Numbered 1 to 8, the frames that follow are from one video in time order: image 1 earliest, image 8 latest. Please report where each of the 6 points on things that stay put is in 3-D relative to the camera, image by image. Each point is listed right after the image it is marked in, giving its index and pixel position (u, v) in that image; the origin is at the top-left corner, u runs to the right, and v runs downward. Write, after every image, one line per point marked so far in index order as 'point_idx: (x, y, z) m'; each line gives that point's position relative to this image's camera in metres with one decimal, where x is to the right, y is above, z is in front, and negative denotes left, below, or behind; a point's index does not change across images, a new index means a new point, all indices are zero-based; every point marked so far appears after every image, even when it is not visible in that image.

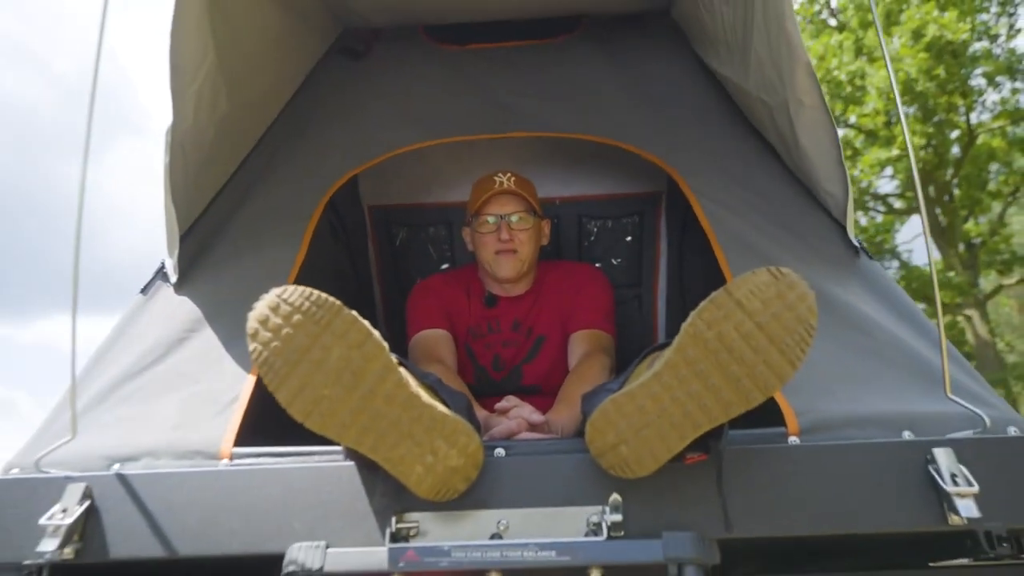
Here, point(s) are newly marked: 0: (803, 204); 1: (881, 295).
0: (+0.8, +0.2, +2.1) m
1: (+1.0, 0.0, +1.9) m
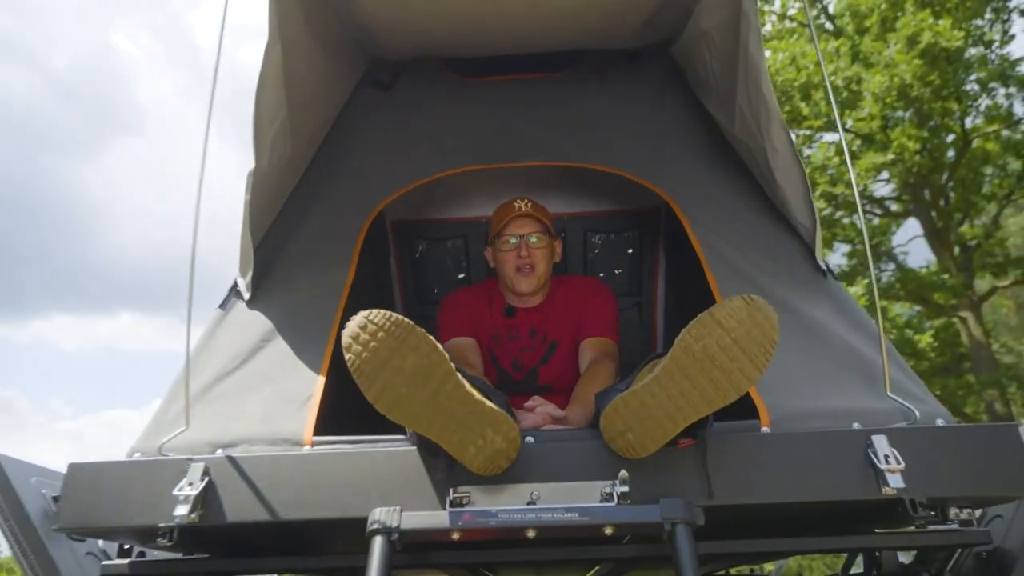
0: (+0.9, +0.2, +2.4) m
1: (+1.0, -0.1, +2.2) m
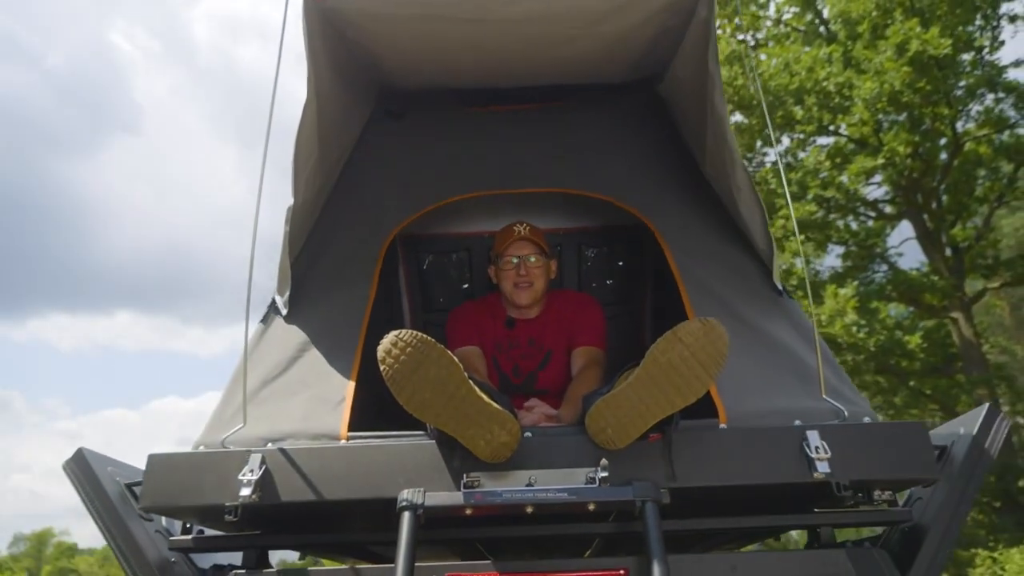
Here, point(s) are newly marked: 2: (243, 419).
0: (+0.9, +0.1, +2.7) m
1: (+1.0, -0.1, +2.6) m
2: (-0.9, -0.4, +2.3) m
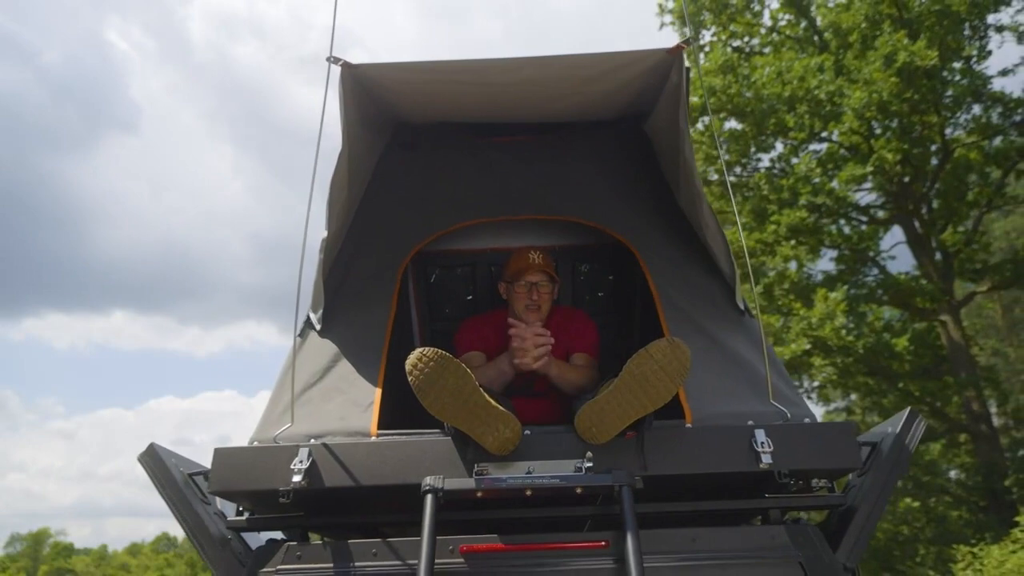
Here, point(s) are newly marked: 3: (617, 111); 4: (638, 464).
0: (+0.9, 0.0, +3.2) m
1: (+1.0, -0.2, +3.0) m
2: (-0.8, -0.5, +2.7) m
3: (+0.5, +0.9, +3.7) m
4: (+0.4, -0.6, +2.4) m
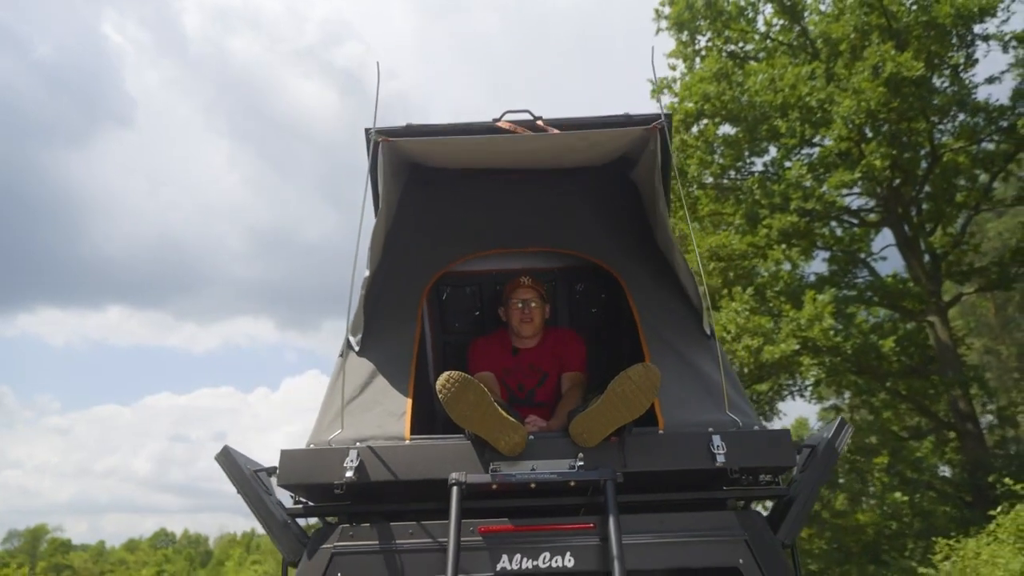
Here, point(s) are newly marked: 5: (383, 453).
0: (+0.9, -0.1, +3.8) m
1: (+1.1, -0.4, +3.6) m
2: (-0.8, -0.6, +3.3) m
3: (+0.6, +0.8, +4.3) m
4: (+0.5, -0.7, +3.0) m
5: (-0.6, -0.7, +3.0) m
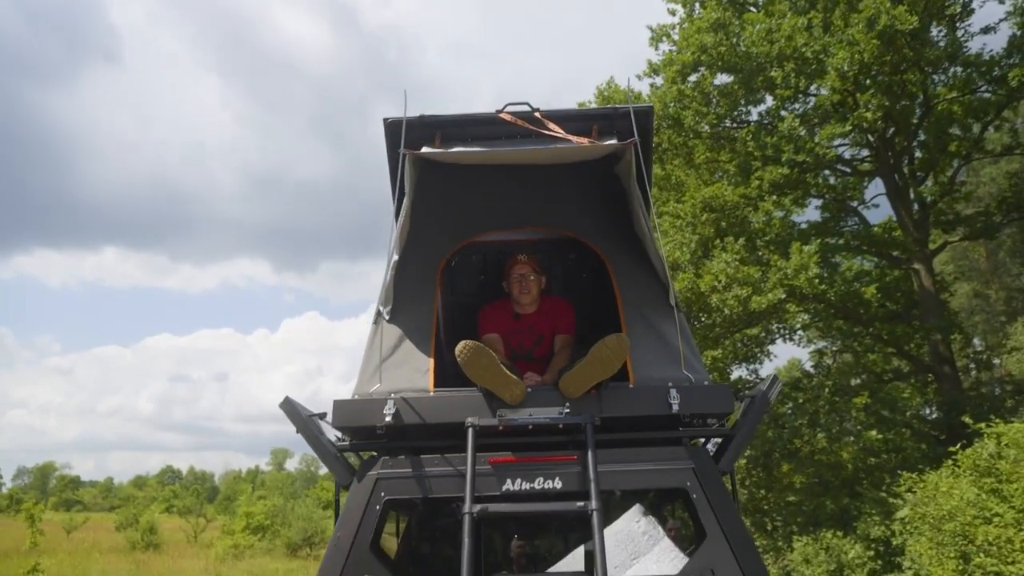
0: (+0.9, 0.0, +4.5) m
1: (+1.1, -0.2, +4.4) m
2: (-0.8, -0.5, +4.1) m
3: (+0.6, +1.0, +5.0) m
4: (+0.5, -0.7, +3.8) m
5: (-0.5, -0.6, +3.8) m
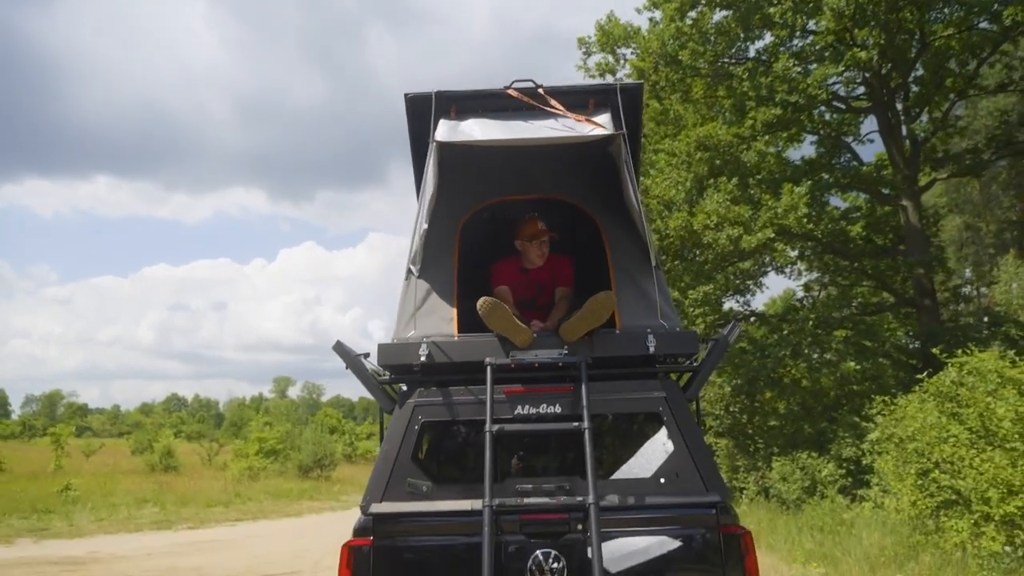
0: (+1.0, +0.3, +5.4) m
1: (+1.1, +0.1, +5.3) m
2: (-0.7, -0.3, +5.1) m
3: (+0.6, +1.3, +5.7) m
4: (+0.5, -0.4, +4.8) m
5: (-0.5, -0.4, +4.8) m
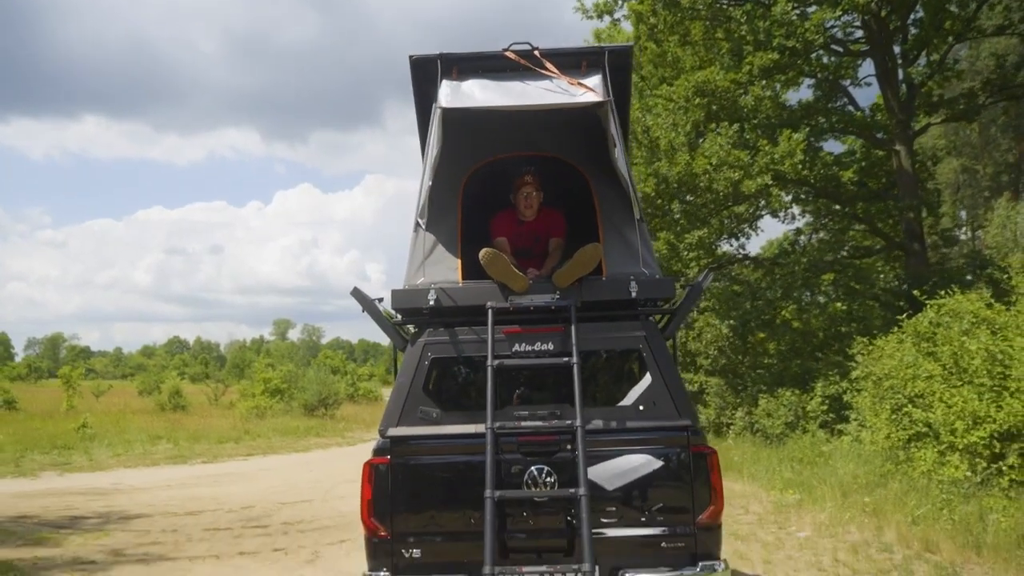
0: (+1.0, +0.8, +6.0) m
1: (+1.1, +0.5, +5.9) m
2: (-0.8, +0.1, +5.7) m
3: (+0.6, +1.7, +6.2) m
4: (+0.5, -0.1, +5.4) m
5: (-0.5, 0.0, +5.4) m
